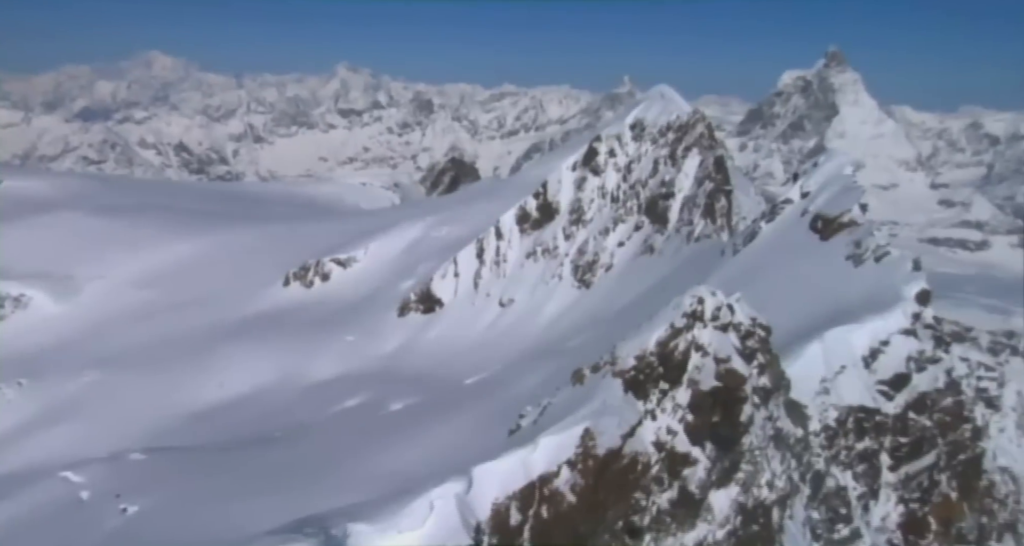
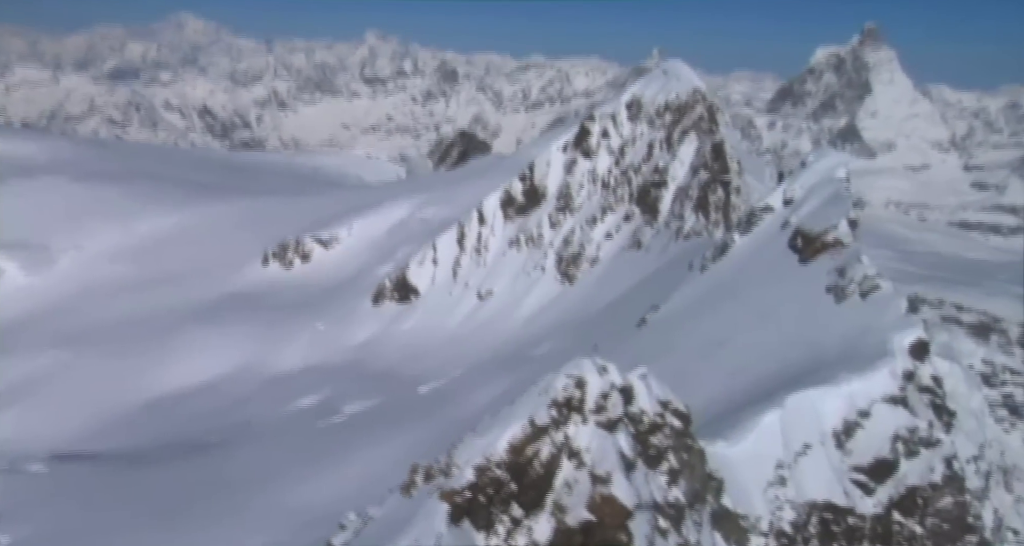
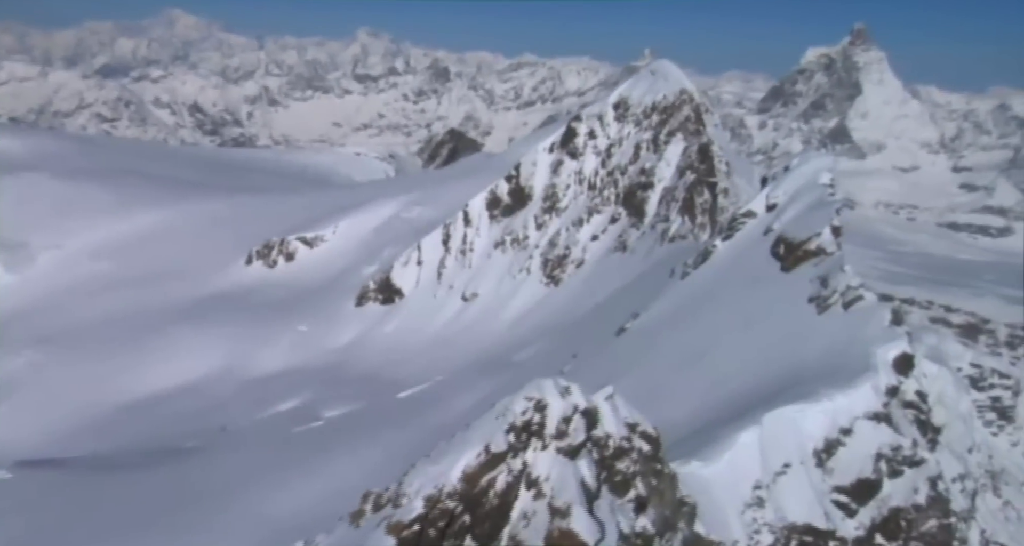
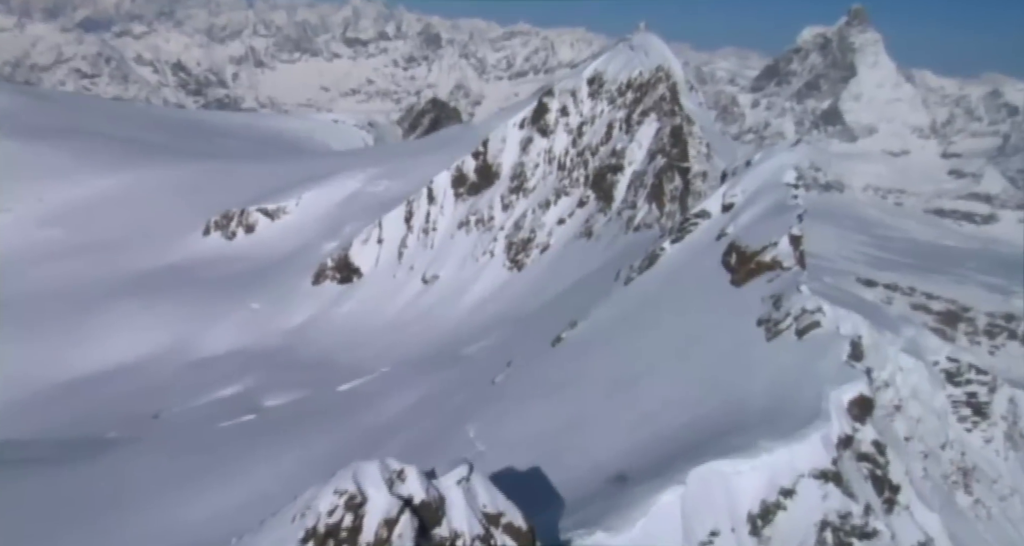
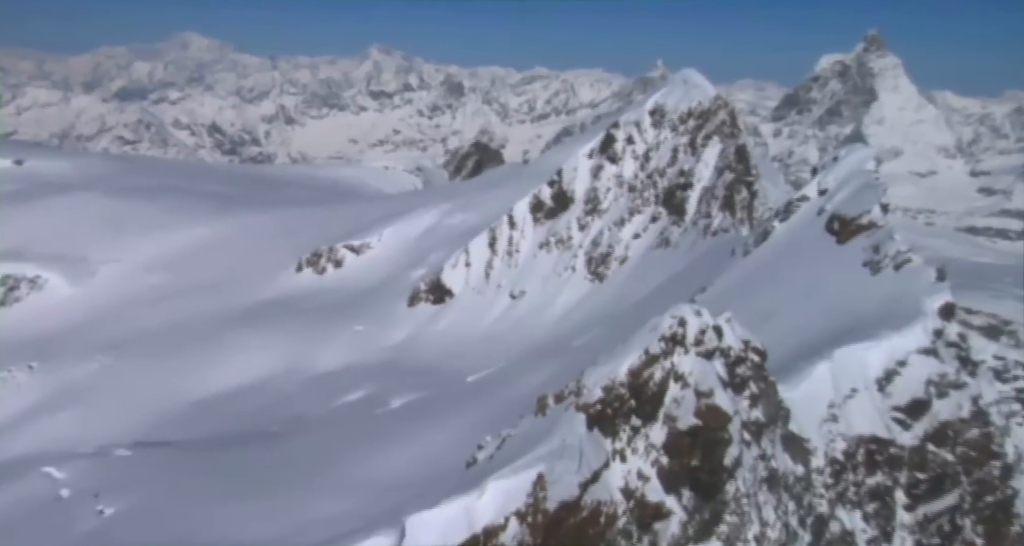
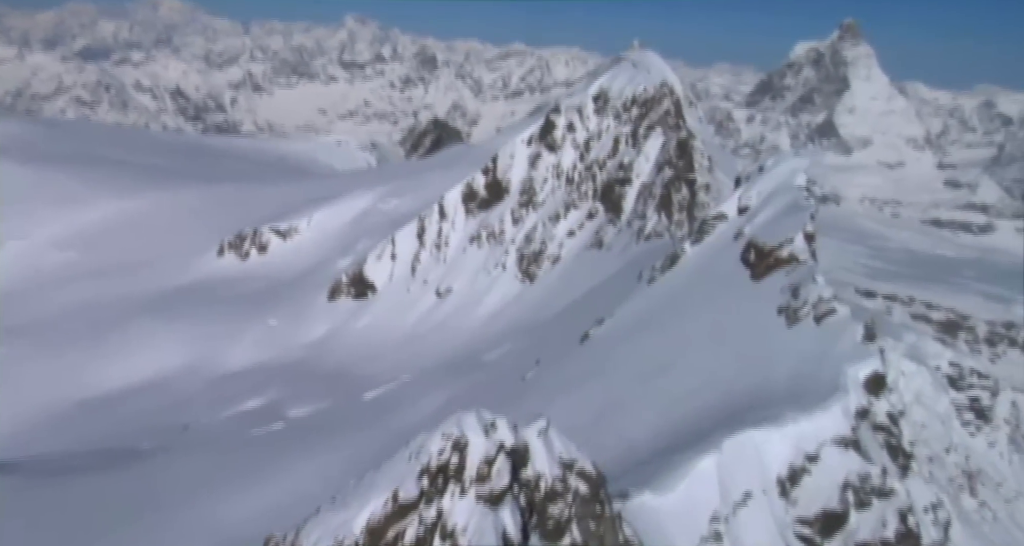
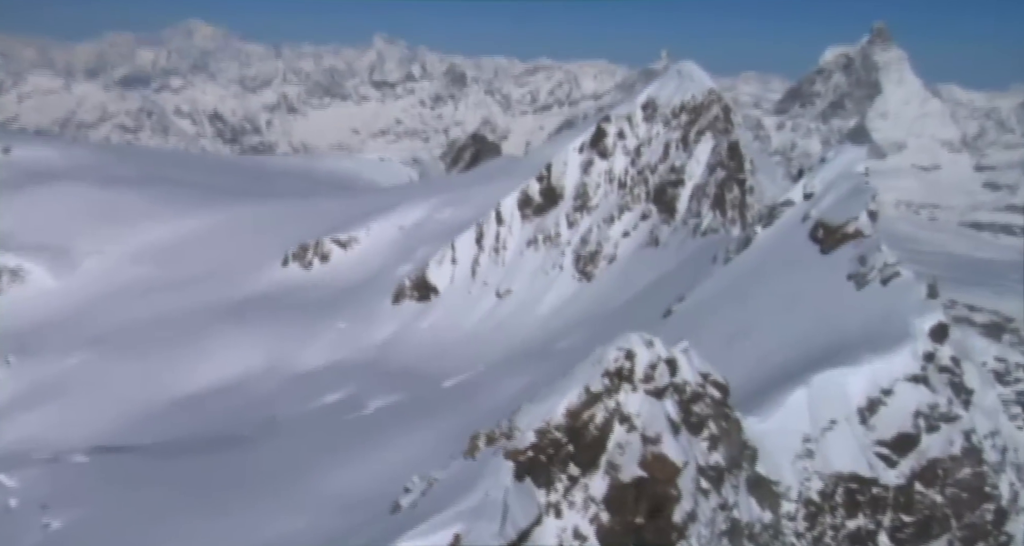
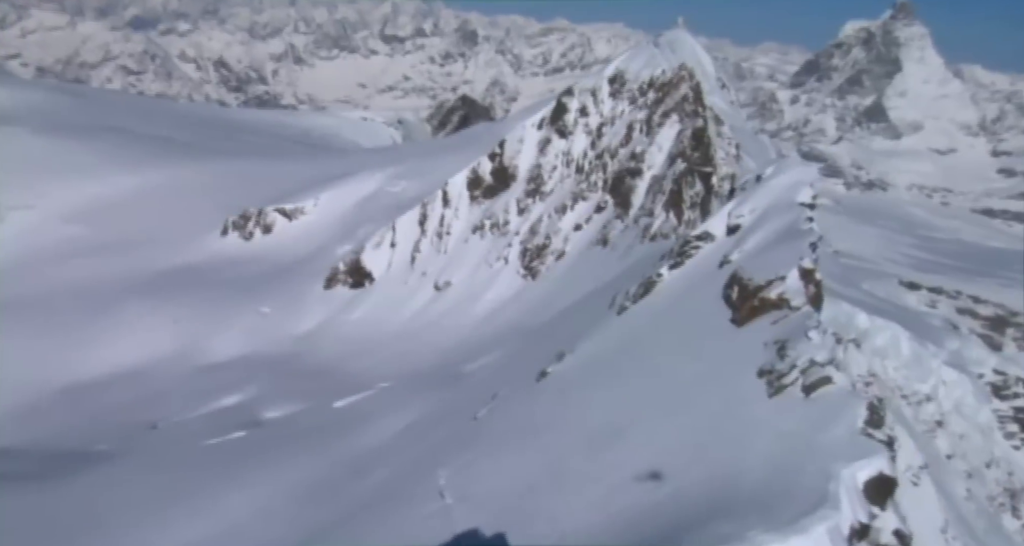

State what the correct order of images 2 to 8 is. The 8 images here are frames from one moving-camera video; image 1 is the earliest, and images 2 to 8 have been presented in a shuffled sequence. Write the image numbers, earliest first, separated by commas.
5, 7, 2, 3, 6, 4, 8
